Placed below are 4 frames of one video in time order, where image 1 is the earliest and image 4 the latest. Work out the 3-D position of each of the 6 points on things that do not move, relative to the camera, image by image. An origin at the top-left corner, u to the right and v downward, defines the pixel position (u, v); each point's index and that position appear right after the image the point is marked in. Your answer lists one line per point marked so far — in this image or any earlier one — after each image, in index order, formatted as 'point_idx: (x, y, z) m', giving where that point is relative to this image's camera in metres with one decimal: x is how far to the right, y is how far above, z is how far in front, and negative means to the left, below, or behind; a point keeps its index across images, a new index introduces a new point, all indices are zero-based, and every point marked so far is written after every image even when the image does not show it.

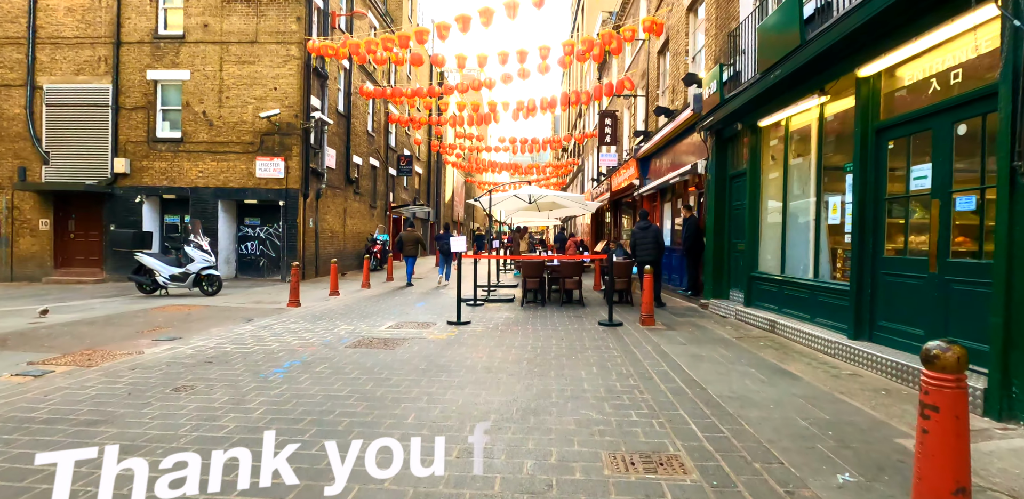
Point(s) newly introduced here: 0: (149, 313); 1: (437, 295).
0: (-6.0, -1.1, +8.9) m
1: (-1.7, -1.0, +12.4) m
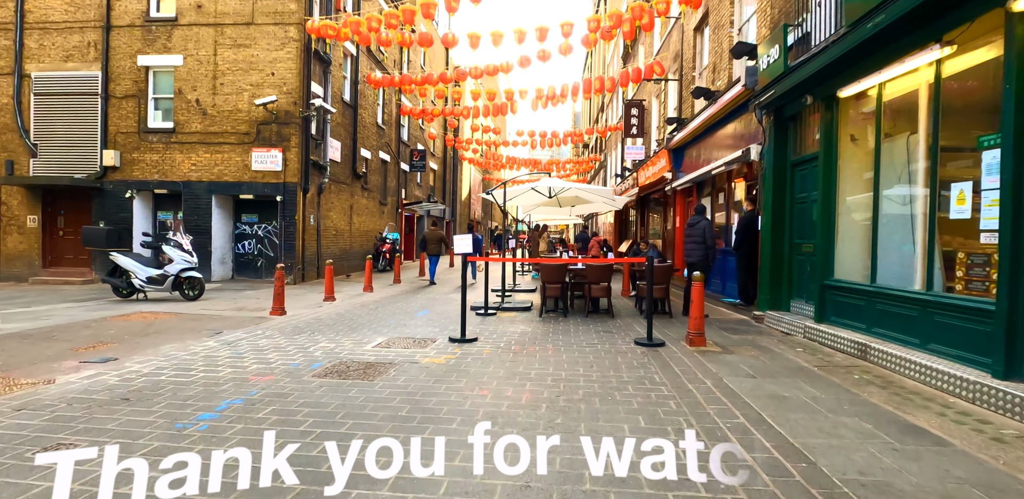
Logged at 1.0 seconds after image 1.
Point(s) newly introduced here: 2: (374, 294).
0: (-5.8, -1.1, +7.6) m
1: (-1.4, -1.0, +11.0) m
2: (-3.2, -1.0, +12.4) m
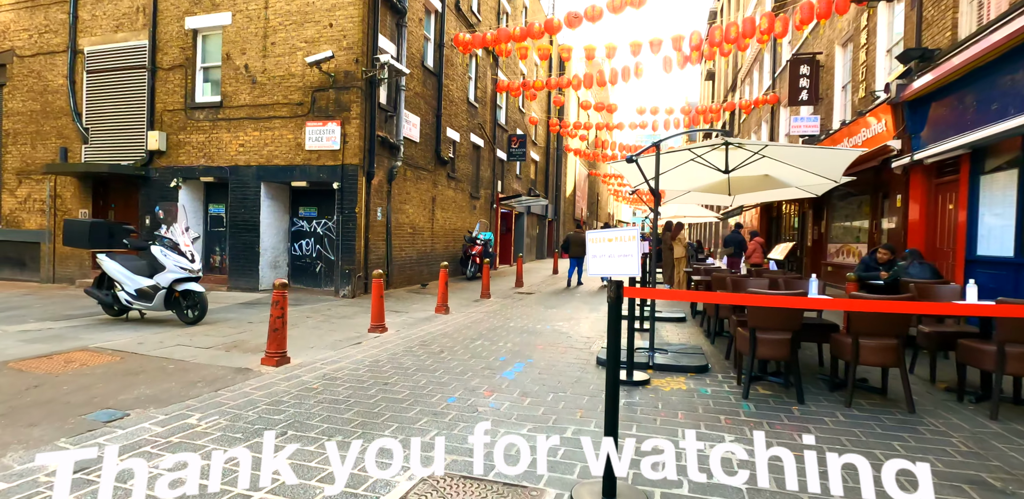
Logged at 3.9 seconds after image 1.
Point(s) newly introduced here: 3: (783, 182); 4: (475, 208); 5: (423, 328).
0: (-4.4, -1.1, +4.5) m
1: (+0.5, -1.1, +7.1) m
2: (-1.0, -1.1, +8.7) m
3: (+3.7, +1.0, +7.4) m
4: (-1.2, +1.4, +17.7) m
5: (-1.3, -1.1, +7.6) m
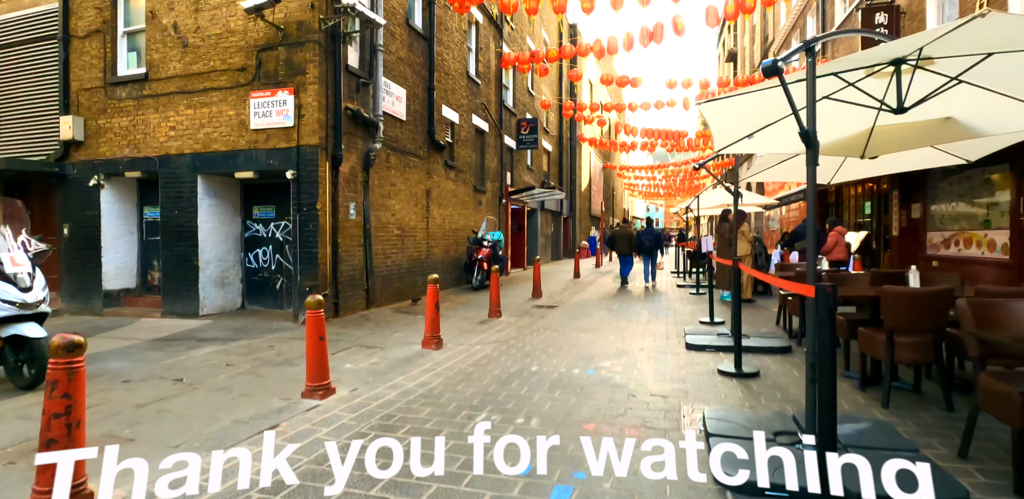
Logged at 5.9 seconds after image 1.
0: (-4.3, -1.3, +1.9) m
1: (+0.7, -1.2, +4.3) m
2: (-0.7, -1.2, +6.0) m
3: (+3.8, +1.0, +4.5) m
4: (-0.9, +1.3, +15.0) m
5: (-1.0, -1.2, +4.9) m
